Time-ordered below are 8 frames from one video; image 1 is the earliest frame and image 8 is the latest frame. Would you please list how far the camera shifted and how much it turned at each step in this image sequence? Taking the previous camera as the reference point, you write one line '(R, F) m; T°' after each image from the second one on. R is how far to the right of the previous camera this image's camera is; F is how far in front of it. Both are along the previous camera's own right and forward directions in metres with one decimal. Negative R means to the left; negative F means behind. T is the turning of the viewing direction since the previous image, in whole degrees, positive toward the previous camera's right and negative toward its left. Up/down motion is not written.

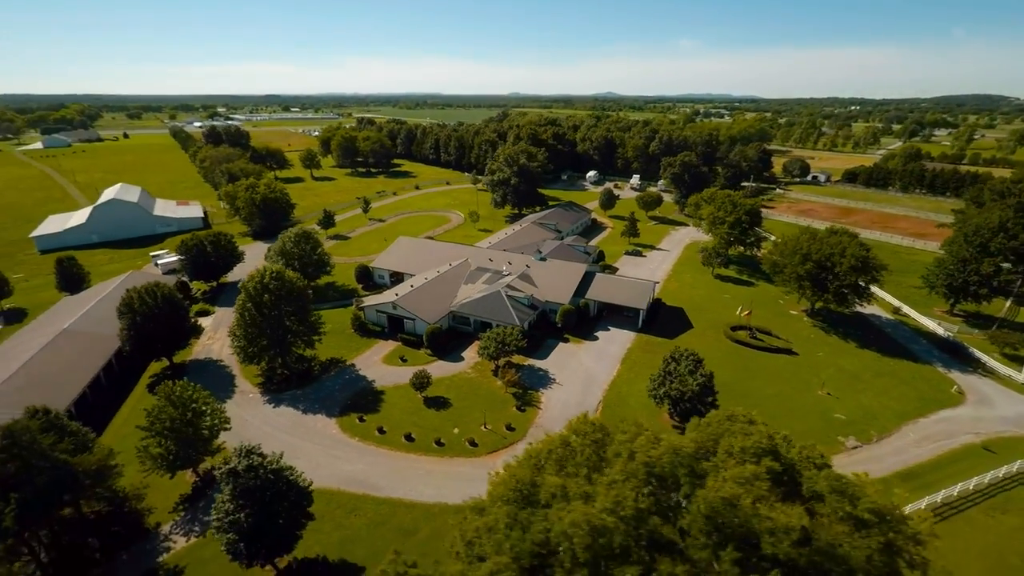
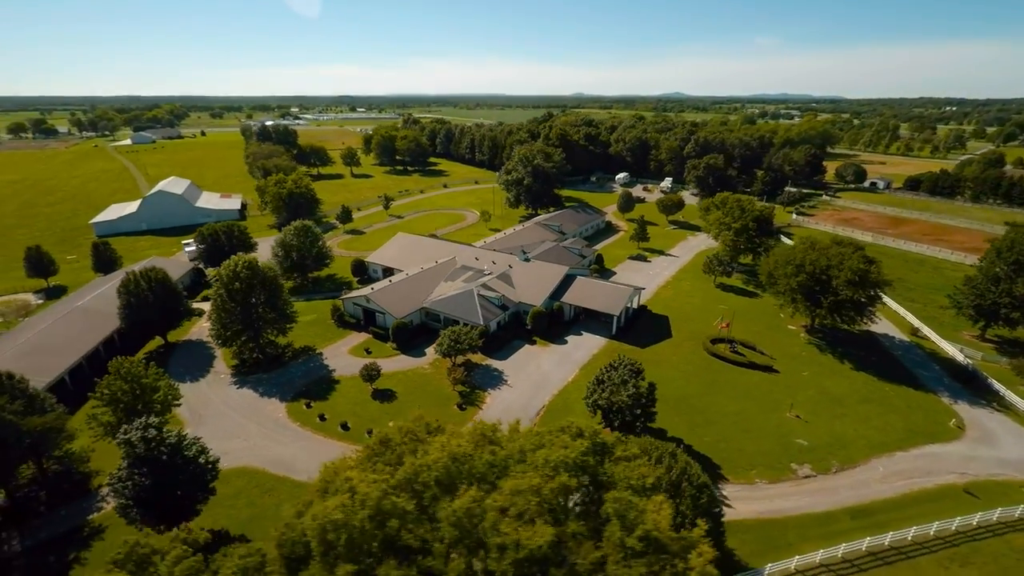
(+7.8, +0.5) m; -7°
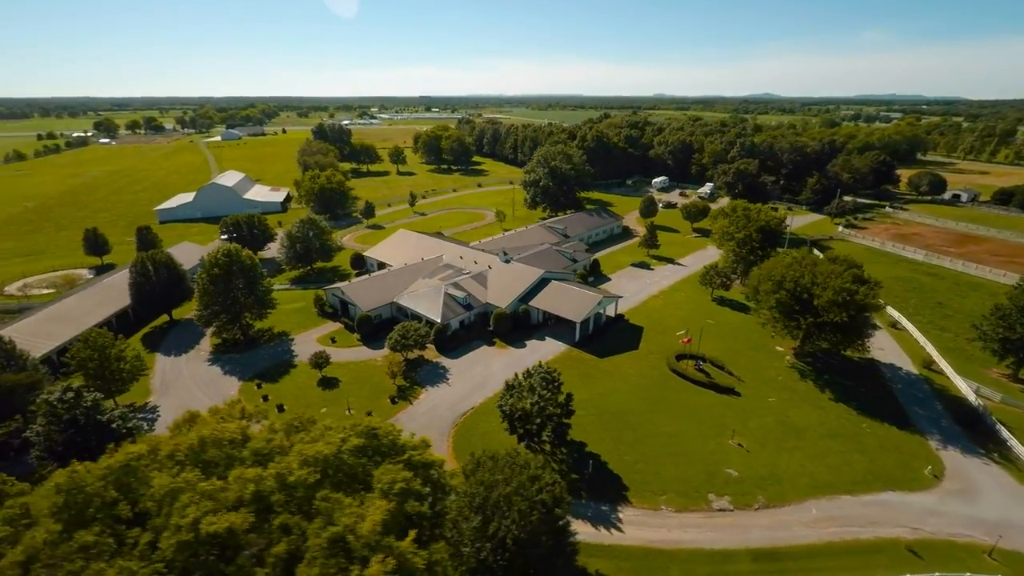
(+9.4, +0.7) m; -8°
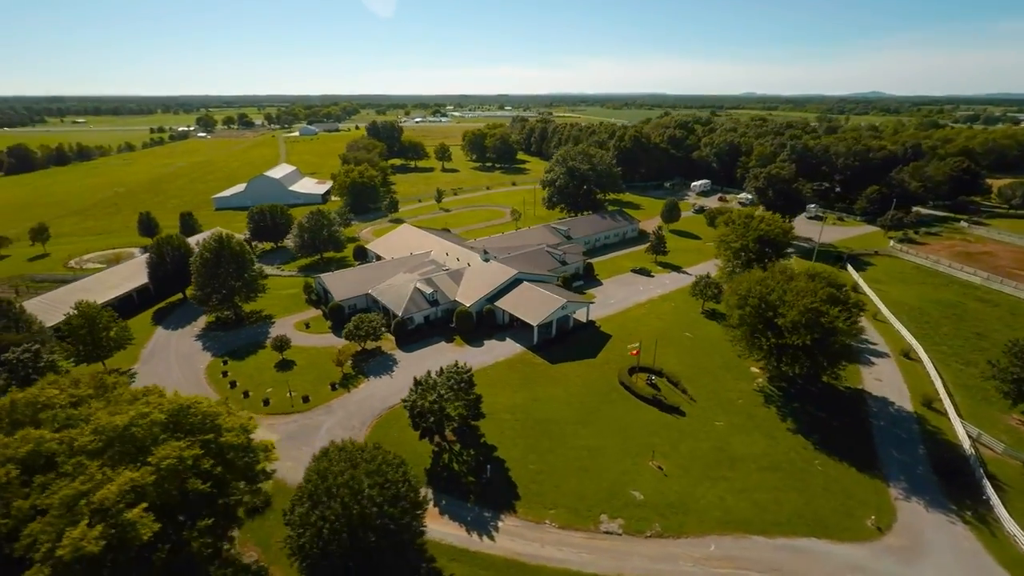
(+9.6, +0.9) m; -8°
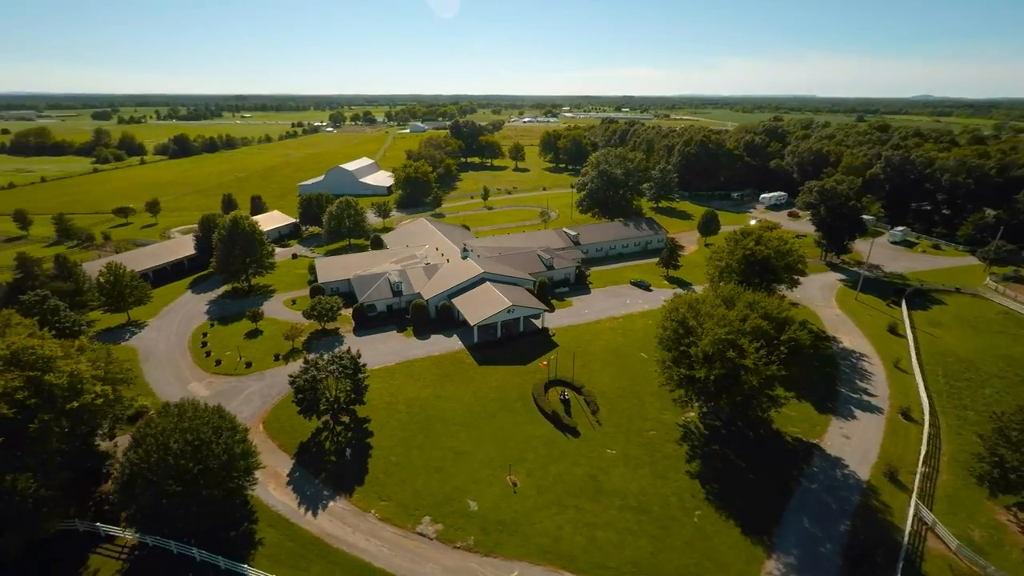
(+14.3, +1.7) m; -13°
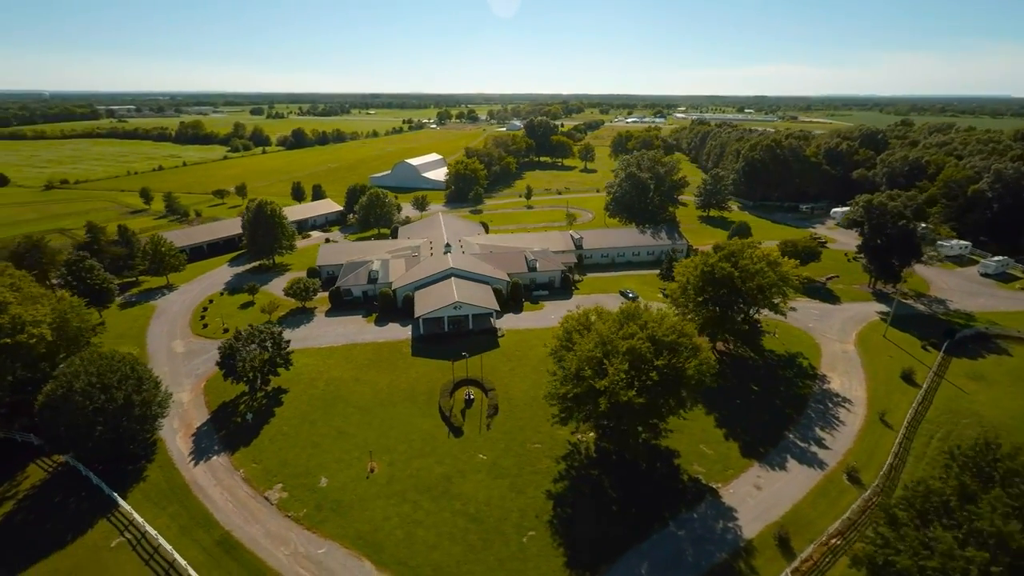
(+13.9, +1.5) m; -13°
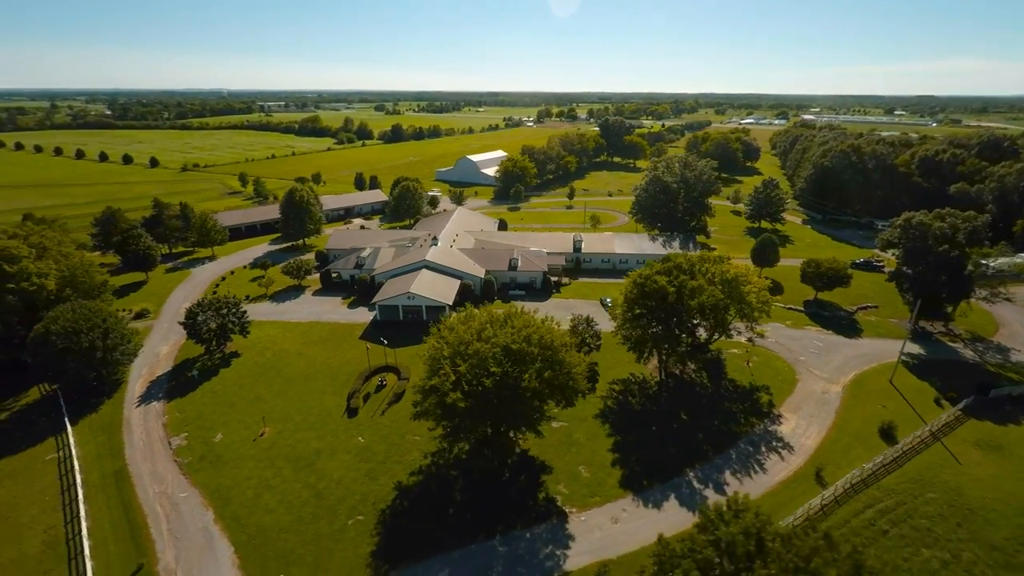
(+13.8, +1.6) m; -13°
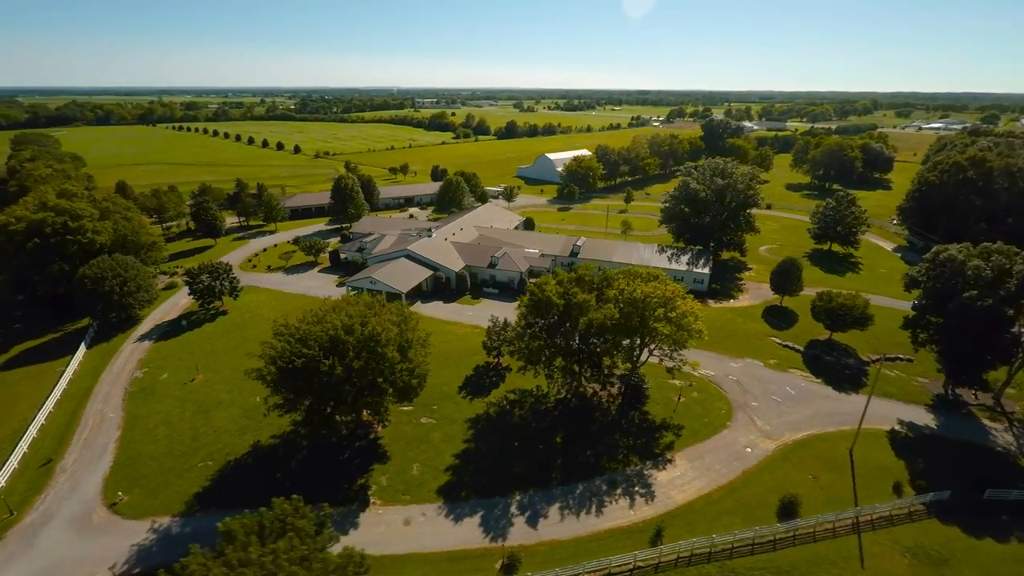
(+16.8, +2.6) m; -16°
